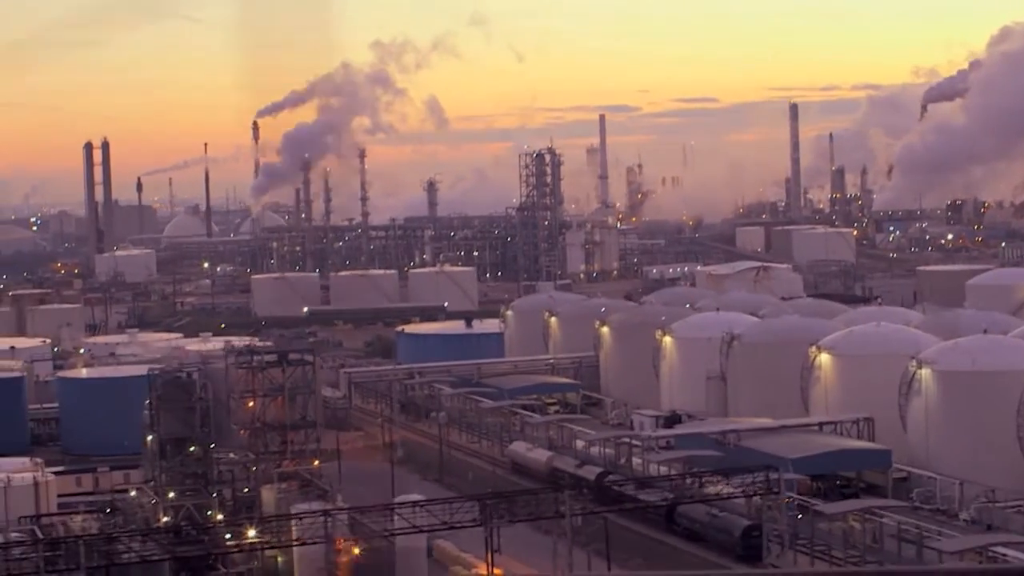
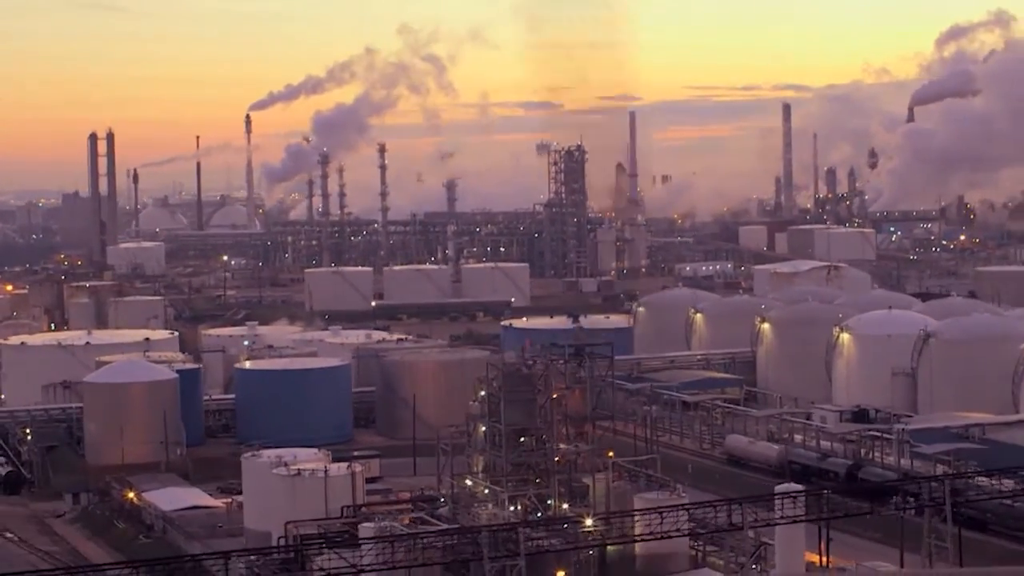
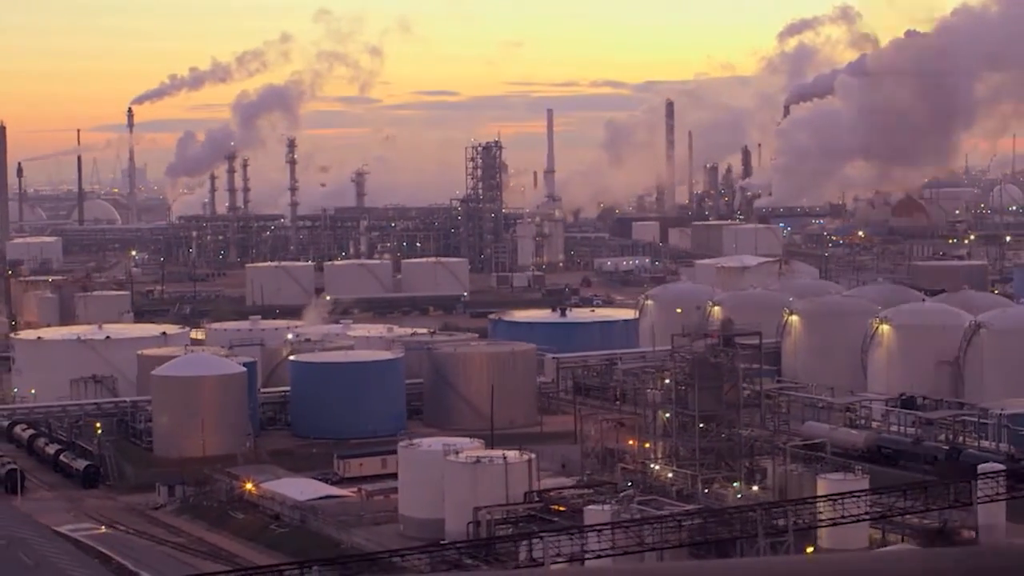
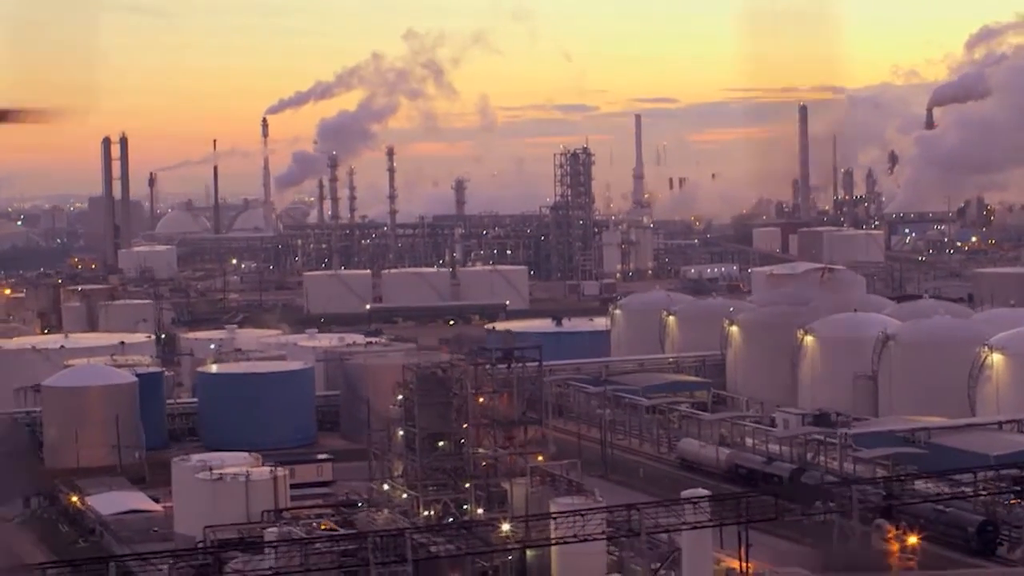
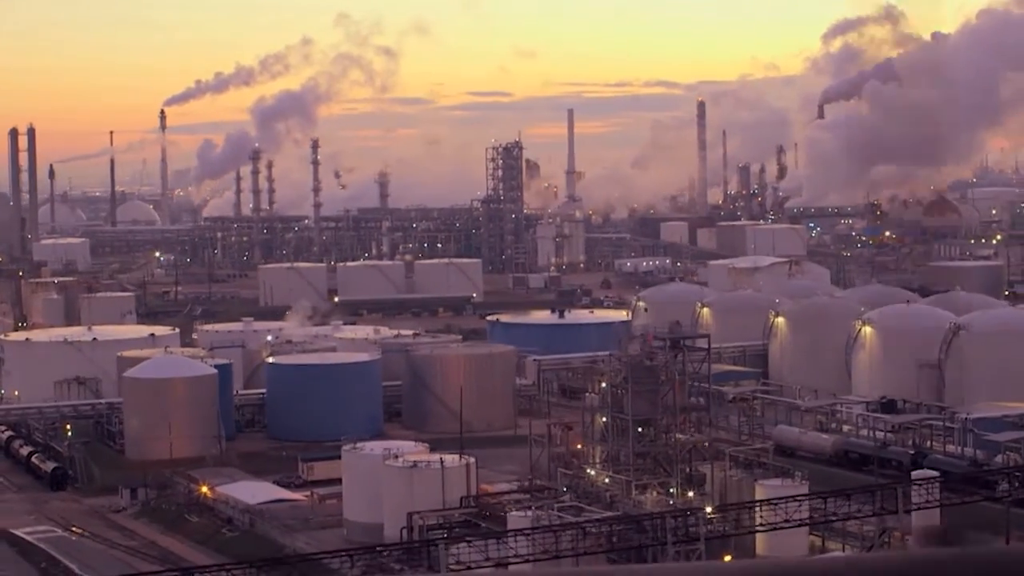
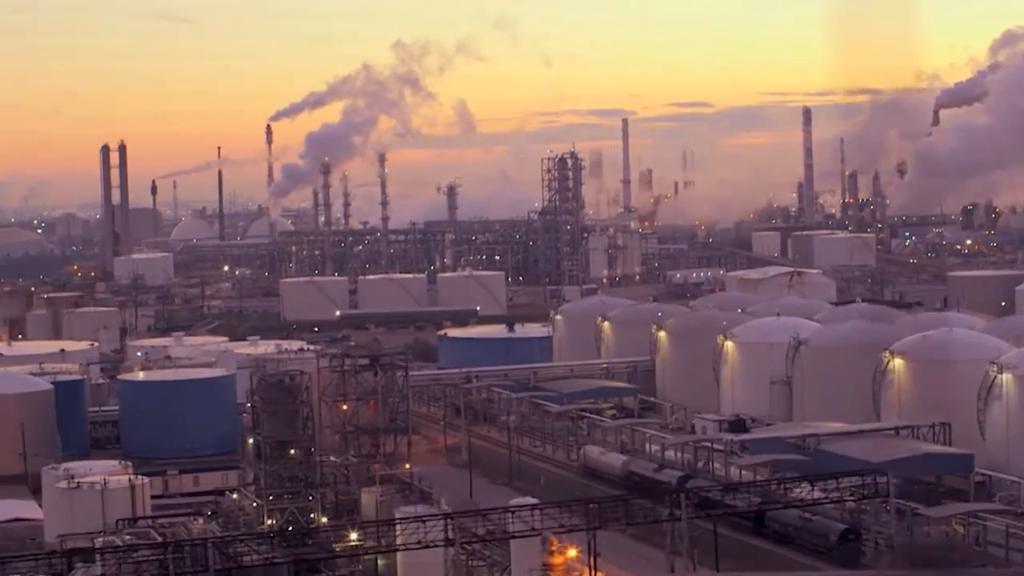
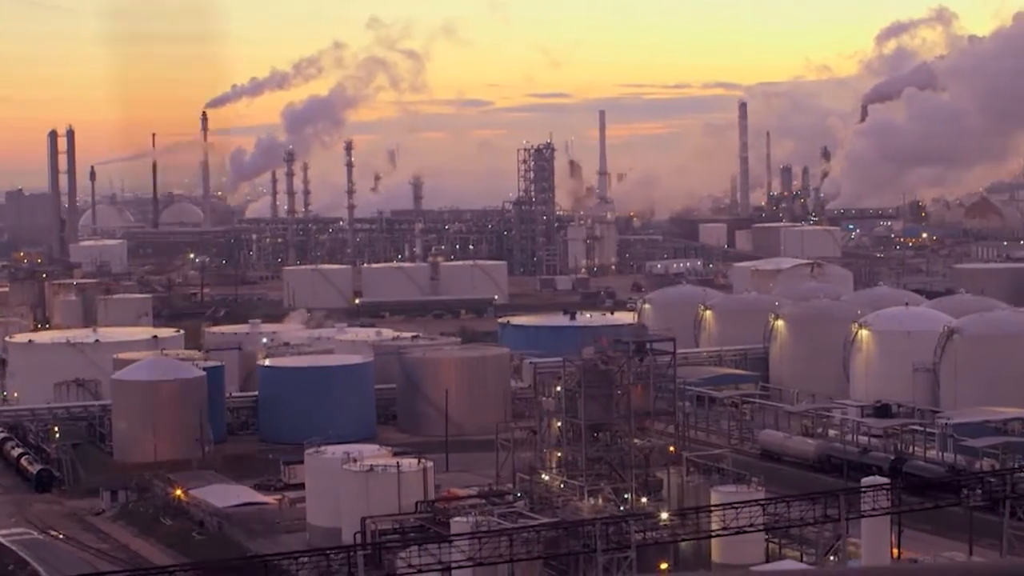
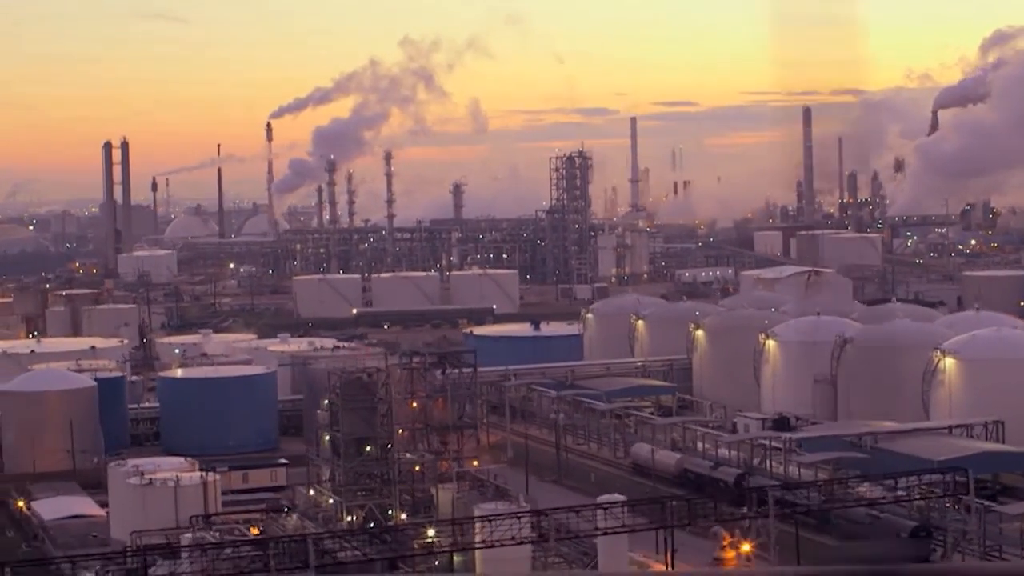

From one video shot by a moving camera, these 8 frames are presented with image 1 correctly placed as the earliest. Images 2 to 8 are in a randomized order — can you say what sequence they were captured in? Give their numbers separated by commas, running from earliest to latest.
6, 8, 4, 2, 7, 5, 3
